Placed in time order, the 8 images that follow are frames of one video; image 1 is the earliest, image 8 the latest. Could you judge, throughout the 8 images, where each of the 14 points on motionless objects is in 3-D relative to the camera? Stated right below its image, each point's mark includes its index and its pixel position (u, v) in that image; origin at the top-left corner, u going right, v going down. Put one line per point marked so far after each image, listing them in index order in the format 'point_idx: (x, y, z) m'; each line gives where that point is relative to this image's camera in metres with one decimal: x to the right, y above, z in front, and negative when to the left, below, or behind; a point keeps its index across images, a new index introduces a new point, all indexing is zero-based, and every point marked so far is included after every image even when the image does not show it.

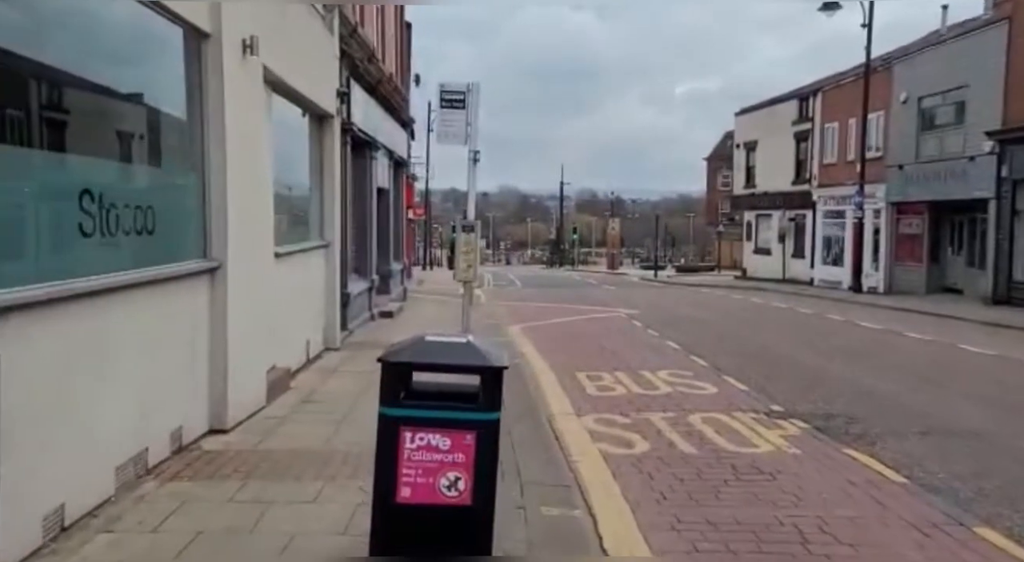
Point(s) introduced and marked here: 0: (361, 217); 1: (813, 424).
0: (-2.9, +1.2, +15.7) m
1: (+2.9, -1.4, +7.9) m
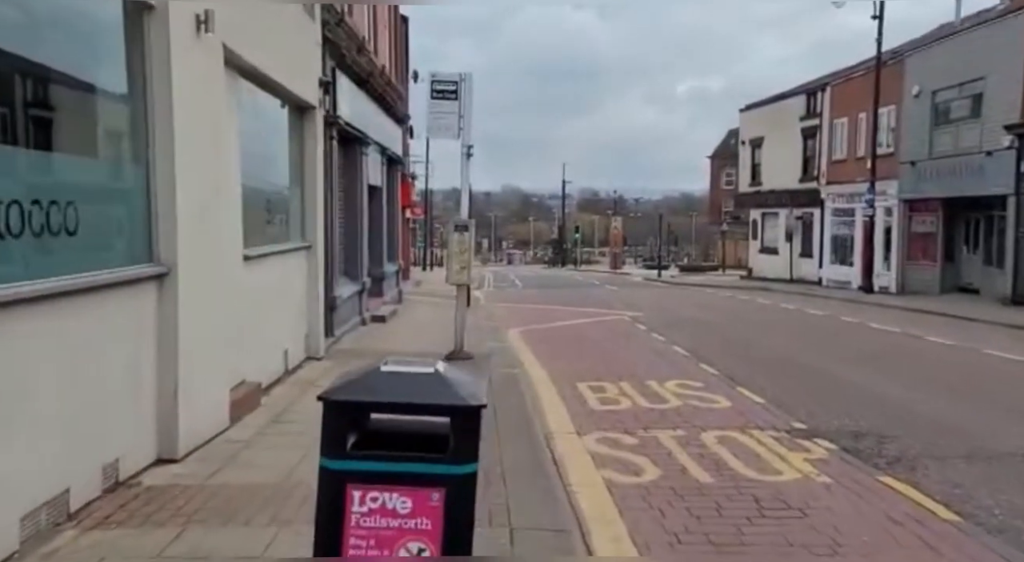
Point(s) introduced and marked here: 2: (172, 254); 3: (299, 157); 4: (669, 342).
0: (-3.0, +1.2, +14.9) m
1: (+2.9, -1.4, +7.0) m
2: (-2.4, +0.2, +5.6) m
3: (-2.8, +1.6, +10.5) m
4: (+2.7, -1.1, +14.0) m
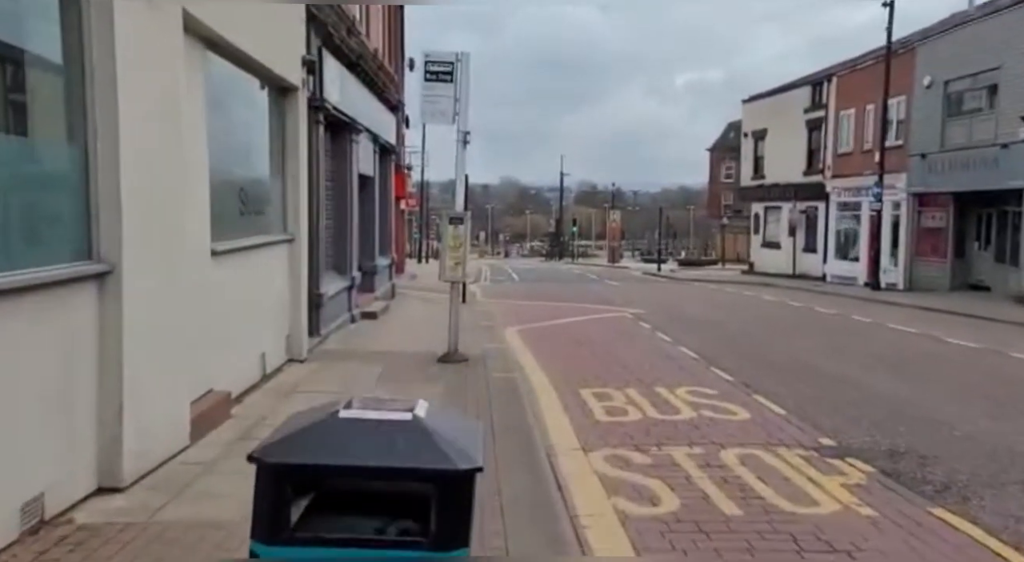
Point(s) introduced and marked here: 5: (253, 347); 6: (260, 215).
0: (-3.0, +1.3, +14.1) m
1: (+2.9, -1.4, +6.3) m
2: (-2.4, +0.2, +4.8) m
3: (-2.8, +1.7, +9.6) m
4: (+2.7, -1.0, +13.3) m
5: (-2.6, -0.7, +8.2) m
6: (-2.8, +0.7, +9.0) m
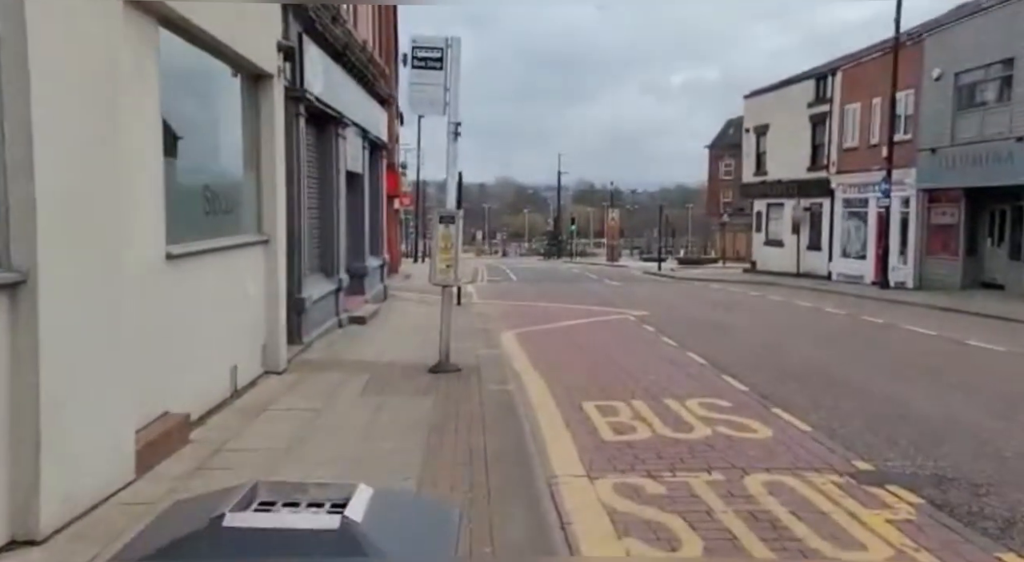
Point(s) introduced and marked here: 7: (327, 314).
0: (-3.1, +1.2, +13.3) m
1: (+2.8, -1.5, +5.5) m
2: (-2.4, +0.1, +4.0) m
3: (-2.9, +1.6, +8.9) m
4: (+2.6, -1.0, +12.5) m
5: (-2.7, -0.7, +7.4) m
6: (-2.9, +0.7, +8.2) m
7: (-3.0, -0.5, +12.9) m
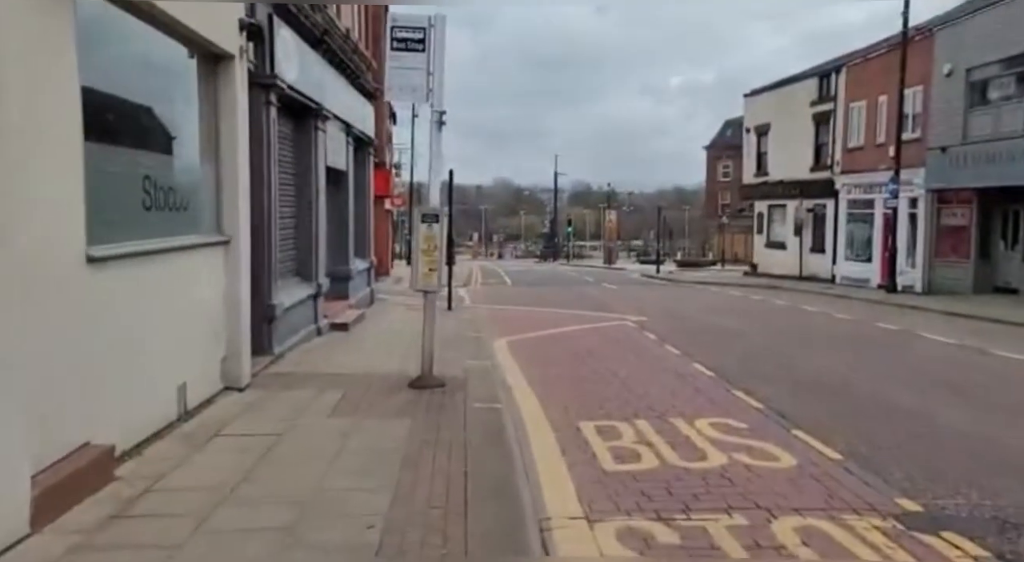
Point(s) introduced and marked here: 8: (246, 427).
0: (-3.2, +1.2, +12.4) m
1: (+2.7, -1.5, +4.6) m
2: (-2.5, +0.1, +3.1) m
3: (-3.0, +1.6, +7.9) m
4: (+2.5, -1.1, +11.6) m
5: (-2.8, -0.8, +6.5) m
6: (-3.0, +0.6, +7.2) m
7: (-3.1, -0.6, +12.0) m
8: (-2.2, -1.2, +6.7) m
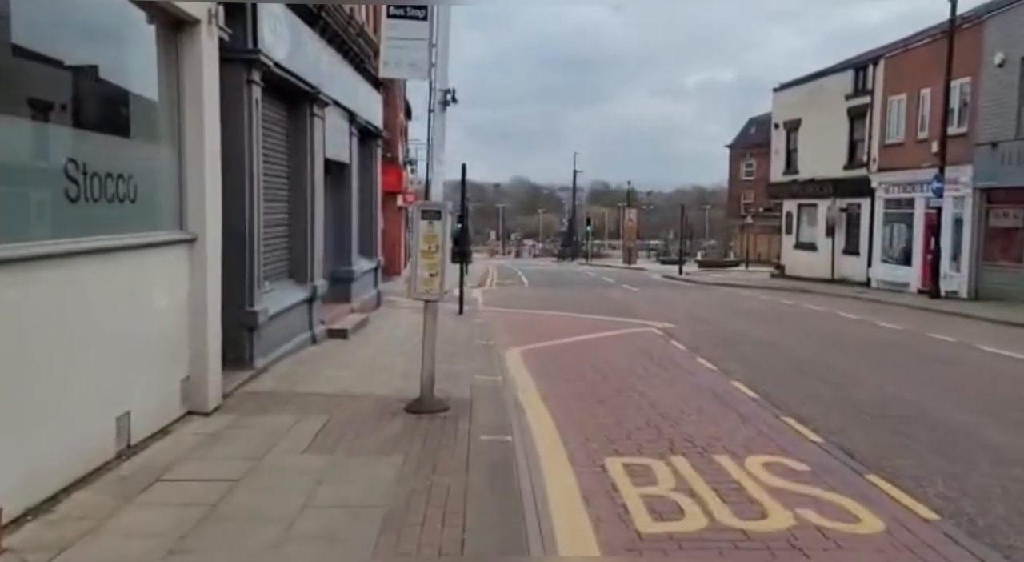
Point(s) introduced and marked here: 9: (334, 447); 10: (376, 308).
0: (-3.0, +1.1, +11.2) m
1: (+2.8, -1.6, +3.3) m
2: (-2.5, 0.0, +1.9) m
3: (-2.8, +1.5, +6.7) m
4: (+2.7, -1.2, +10.3) m
5: (-2.7, -0.8, +5.3) m
6: (-2.9, +0.6, +6.0) m
7: (-2.9, -0.6, +10.8) m
8: (-2.1, -1.3, +5.5) m
9: (-1.4, -1.3, +6.3) m
10: (-2.8, -0.5, +16.4) m
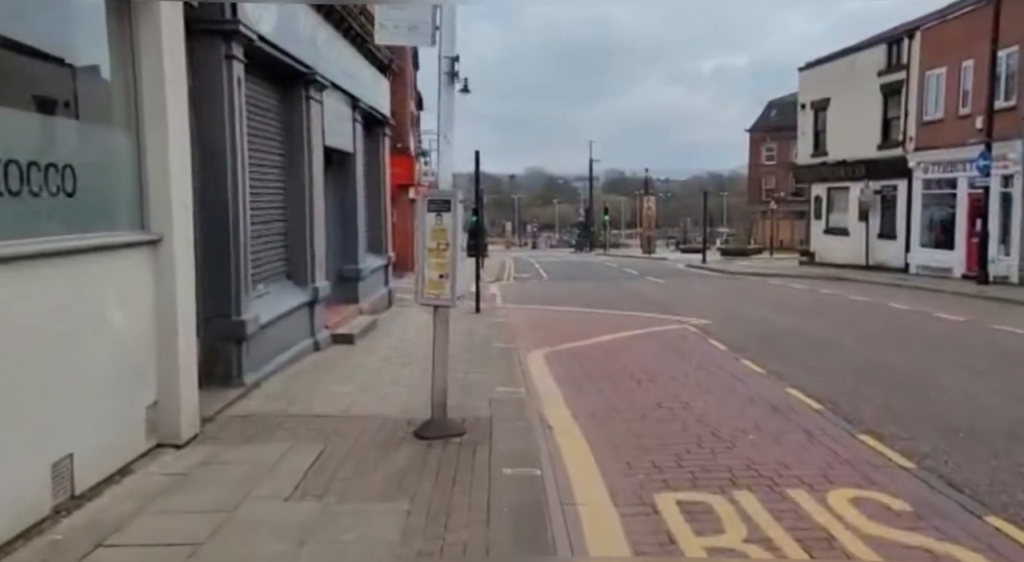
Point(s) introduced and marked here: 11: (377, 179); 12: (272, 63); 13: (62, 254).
0: (-2.7, +1.1, +10.1) m
1: (+2.9, -1.6, +2.1) m
2: (-2.4, -0.1, +0.8) m
3: (-2.7, +1.4, +5.6) m
4: (+3.0, -1.1, +9.1) m
5: (-2.5, -0.9, +4.2) m
6: (-2.7, +0.5, +4.9) m
7: (-2.6, -0.6, +9.7) m
8: (-2.0, -1.3, +4.4) m
9: (-1.2, -1.3, +5.2) m
10: (-2.4, -0.5, +15.3) m
11: (-2.7, +2.0, +15.8) m
12: (-2.7, +2.4, +9.0) m
13: (-2.6, +0.1, +4.6) m
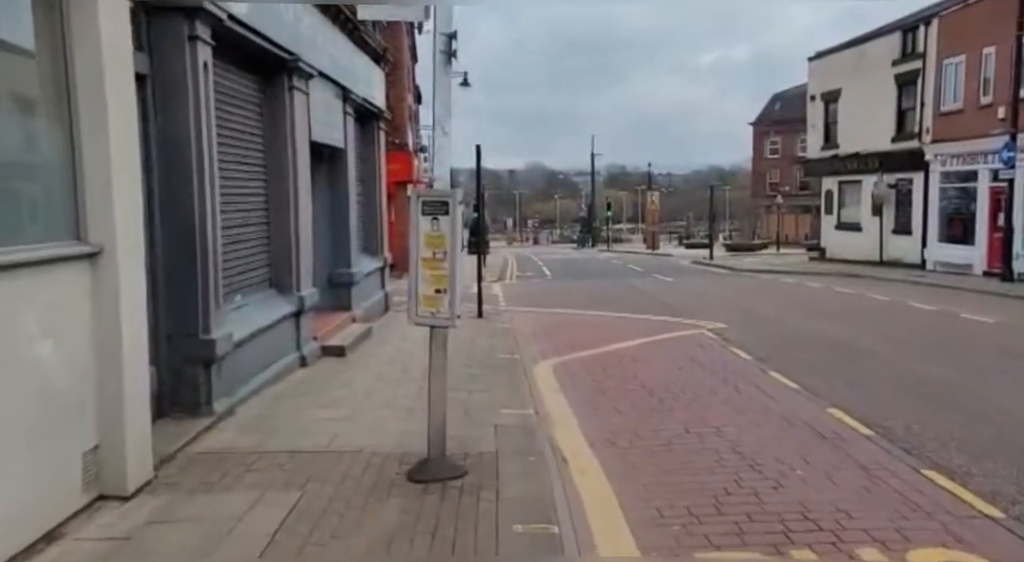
0: (-2.7, +1.0, +9.2) m
1: (+3.0, -1.7, +1.2) m
2: (-2.3, -0.2, -0.1) m
3: (-2.6, +1.3, +4.7) m
4: (+3.0, -1.2, +8.2) m
5: (-2.5, -1.0, +3.2) m
6: (-2.7, +0.4, +4.0) m
7: (-2.5, -0.7, +8.8) m
8: (-1.9, -1.5, +3.5) m
9: (-1.1, -1.4, +4.2) m
10: (-2.3, -0.6, +14.4) m
11: (-2.6, +1.9, +14.9) m
12: (-2.6, +2.3, +8.0) m
13: (-2.5, 0.0, +3.7) m
